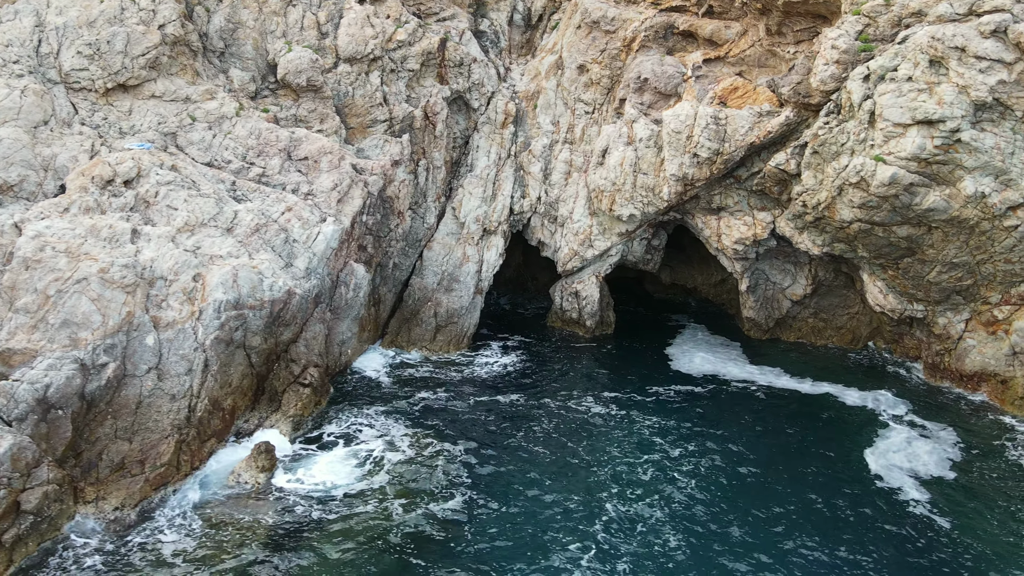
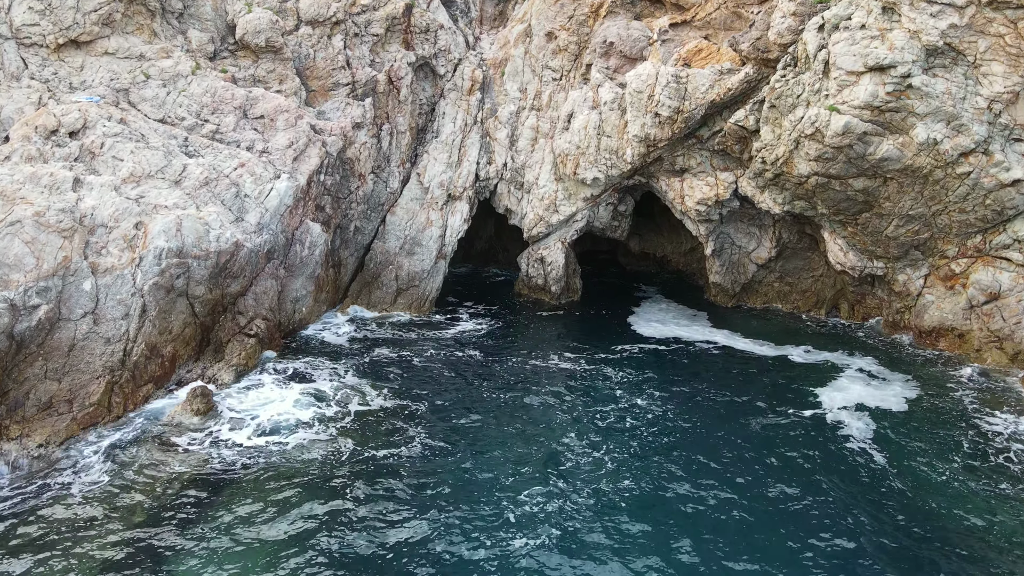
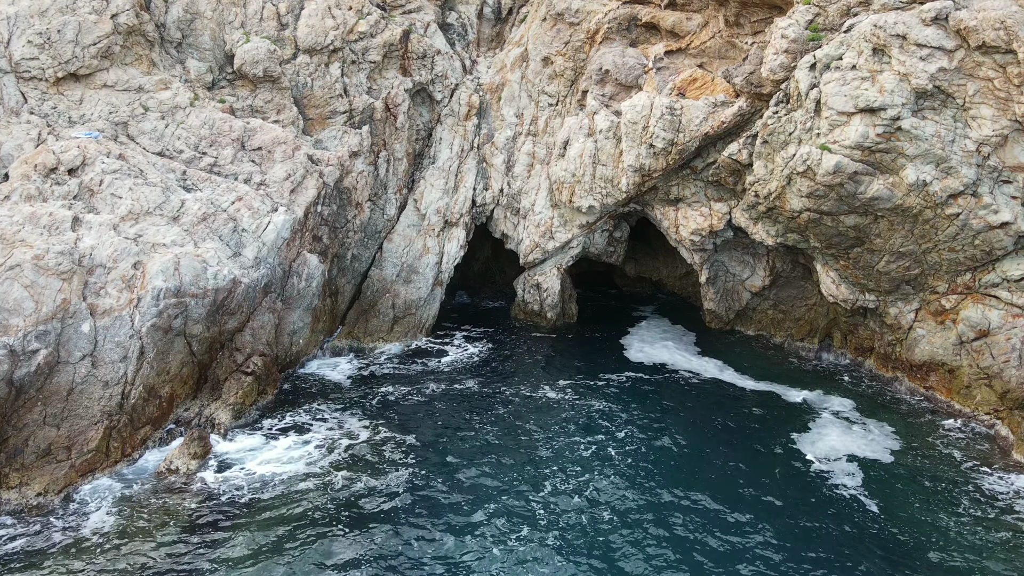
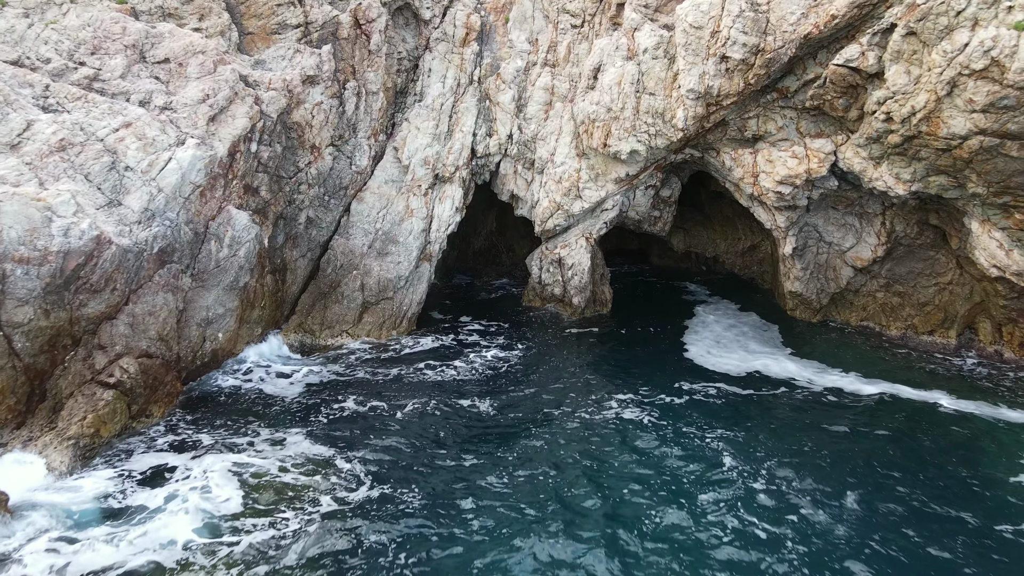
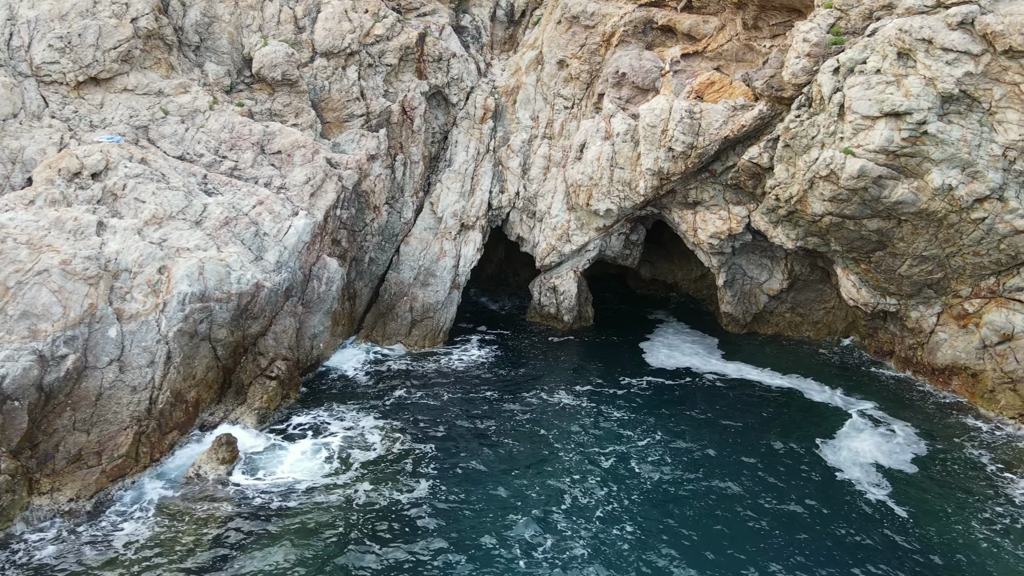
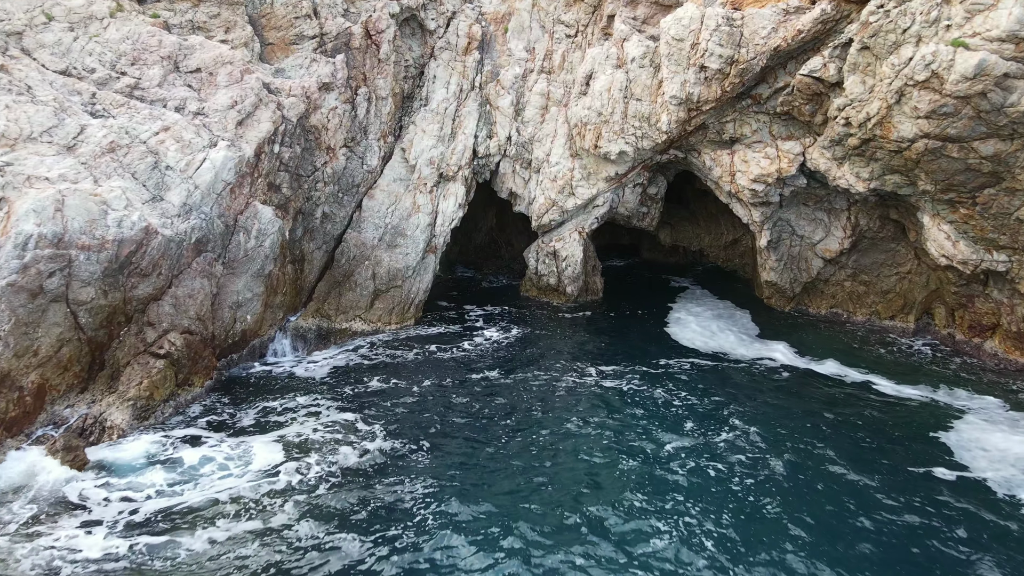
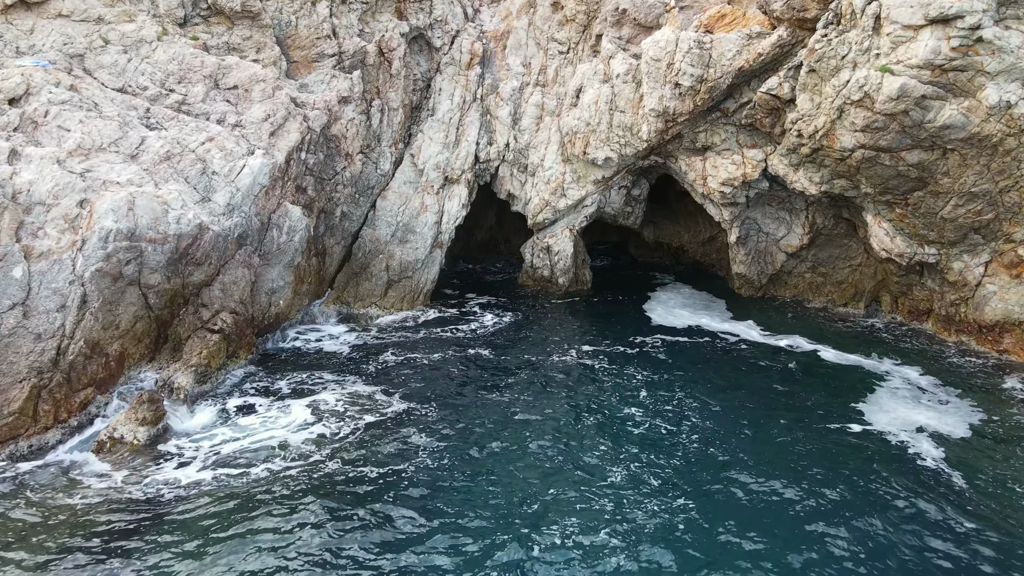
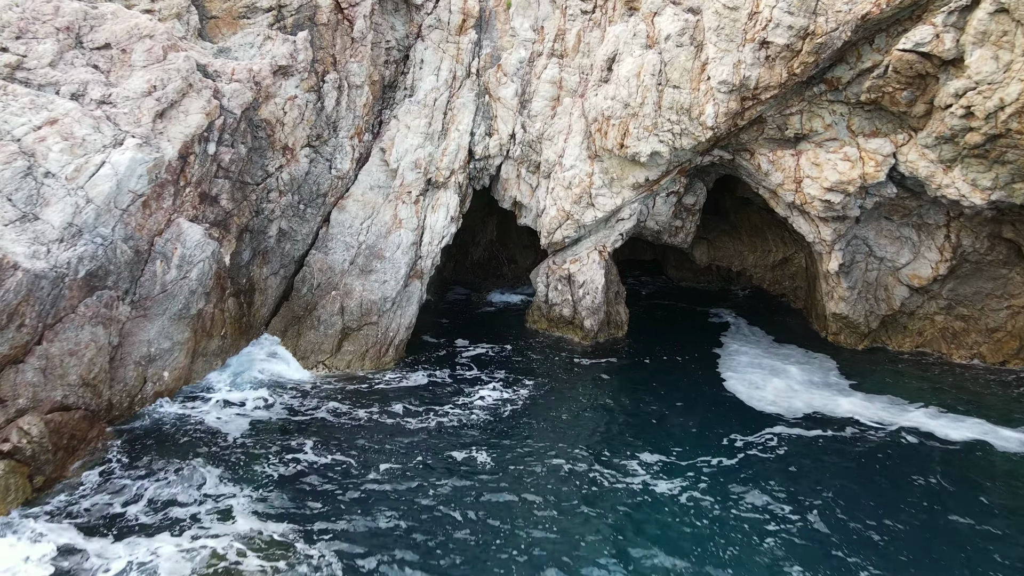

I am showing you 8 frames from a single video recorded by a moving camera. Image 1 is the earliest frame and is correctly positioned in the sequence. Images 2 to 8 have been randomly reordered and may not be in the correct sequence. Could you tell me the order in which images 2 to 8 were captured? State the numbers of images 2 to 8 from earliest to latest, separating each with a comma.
5, 3, 2, 7, 6, 4, 8
